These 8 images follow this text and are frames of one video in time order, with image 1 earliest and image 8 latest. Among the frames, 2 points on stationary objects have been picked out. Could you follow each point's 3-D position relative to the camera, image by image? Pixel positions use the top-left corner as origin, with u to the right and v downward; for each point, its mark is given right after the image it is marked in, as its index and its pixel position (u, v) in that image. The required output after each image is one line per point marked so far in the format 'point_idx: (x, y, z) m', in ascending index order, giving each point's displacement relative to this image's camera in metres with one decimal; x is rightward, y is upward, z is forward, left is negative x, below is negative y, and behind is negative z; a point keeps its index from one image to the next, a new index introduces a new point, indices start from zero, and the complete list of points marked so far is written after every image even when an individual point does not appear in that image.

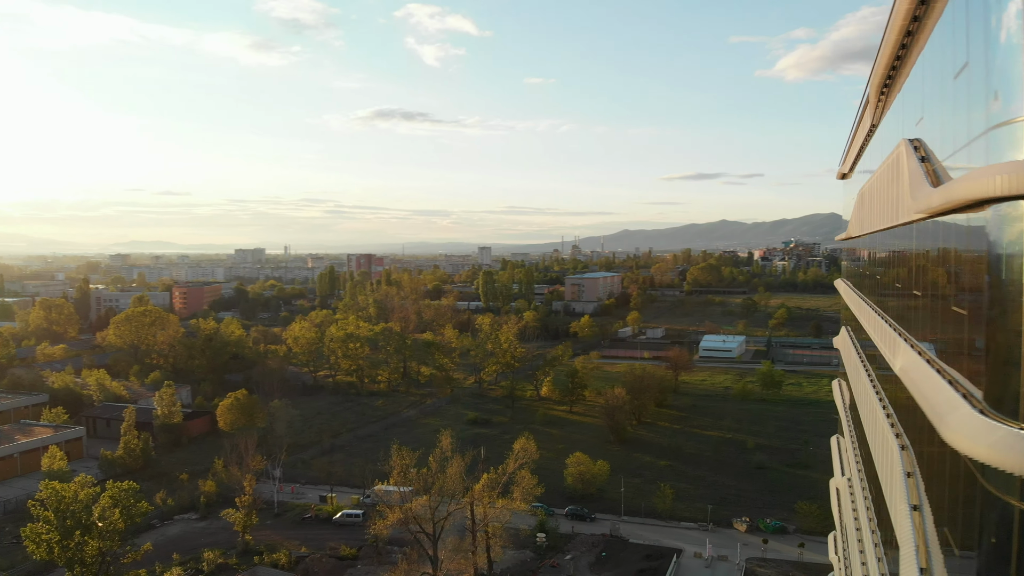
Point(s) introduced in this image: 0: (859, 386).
0: (+4.5, -1.3, +10.8) m
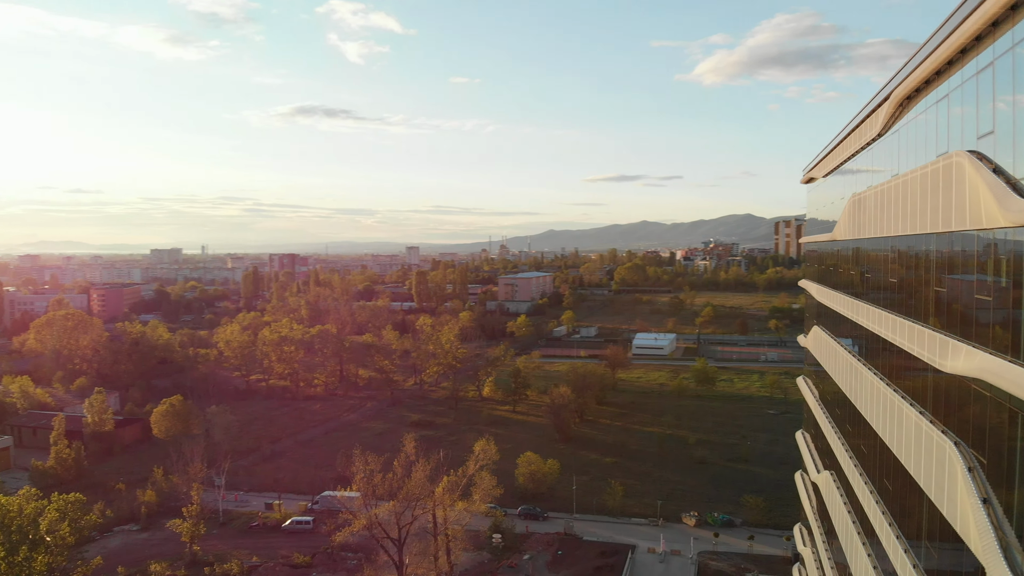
0: (+4.7, -1.3, +11.2) m
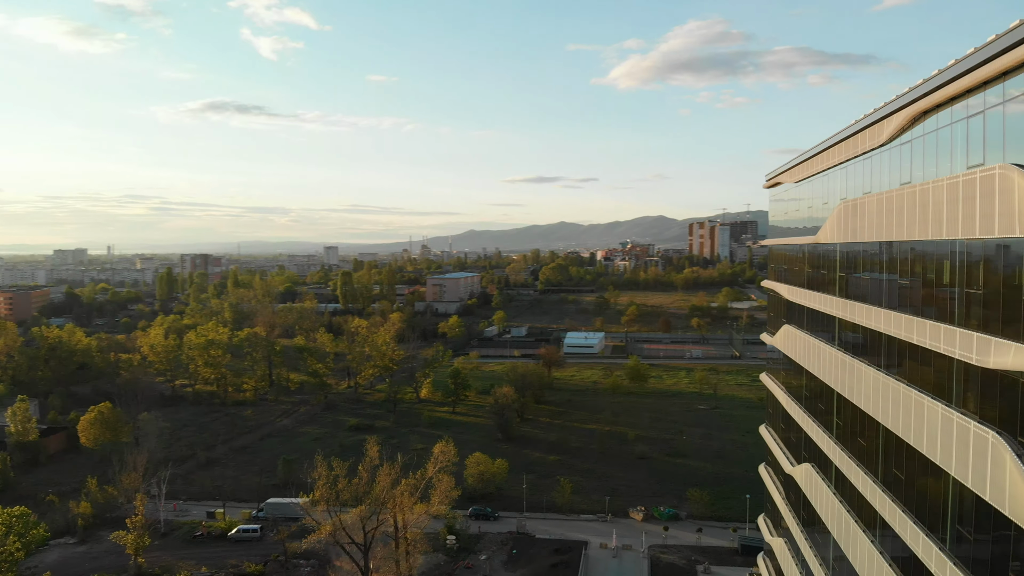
0: (+4.9, -1.3, +11.8) m
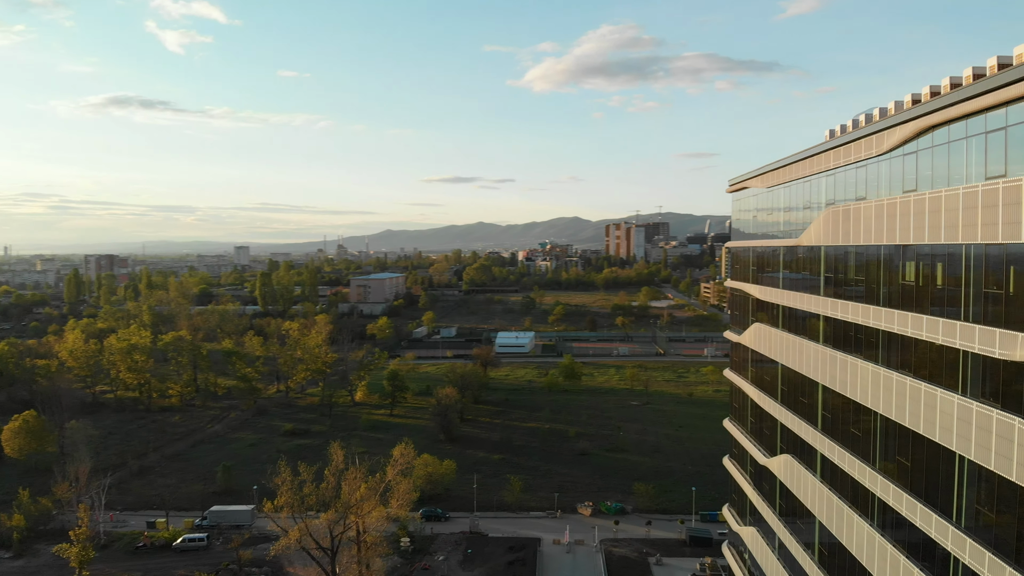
0: (+5.0, -1.3, +12.6) m
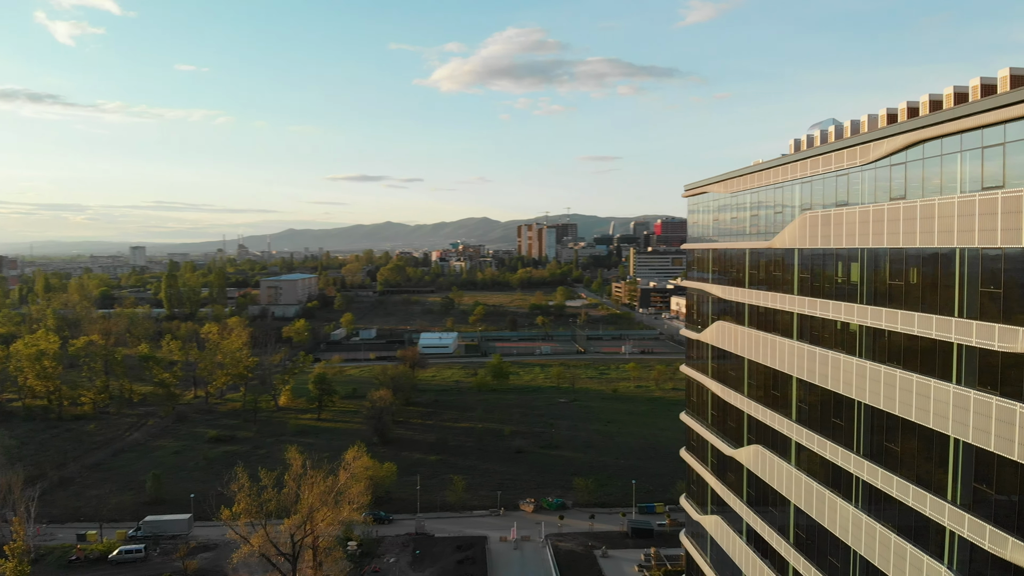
0: (+5.0, -1.3, +13.5) m
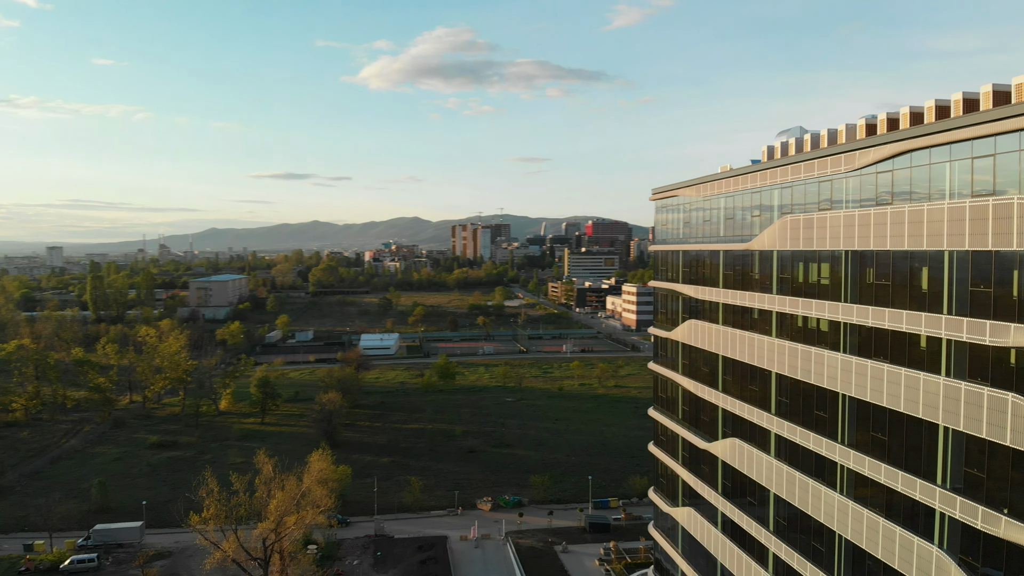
0: (+5.0, -1.3, +14.2) m
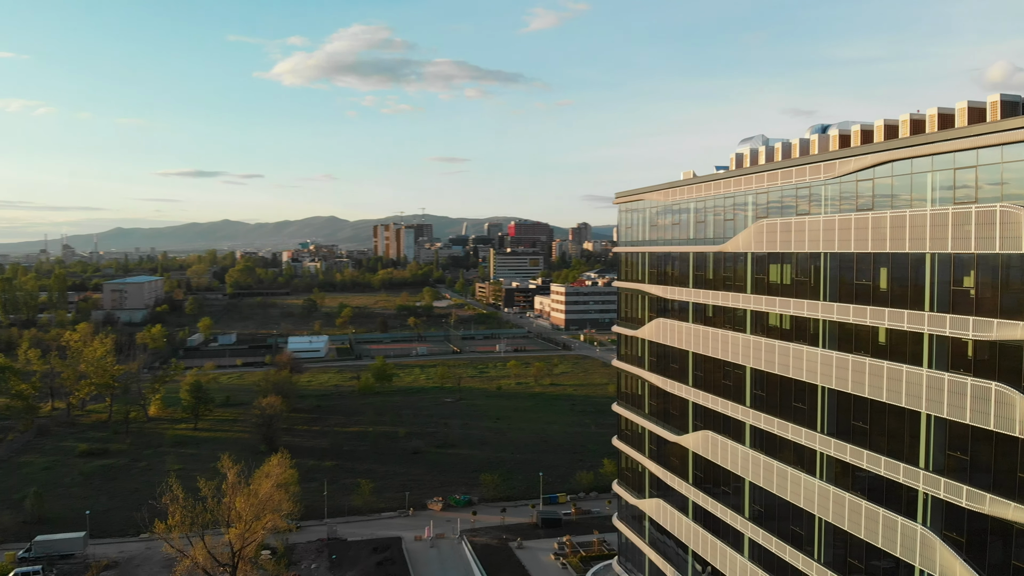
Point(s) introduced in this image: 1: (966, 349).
0: (+4.9, -1.3, +15.1) m
1: (+5.9, -0.8, +11.0) m
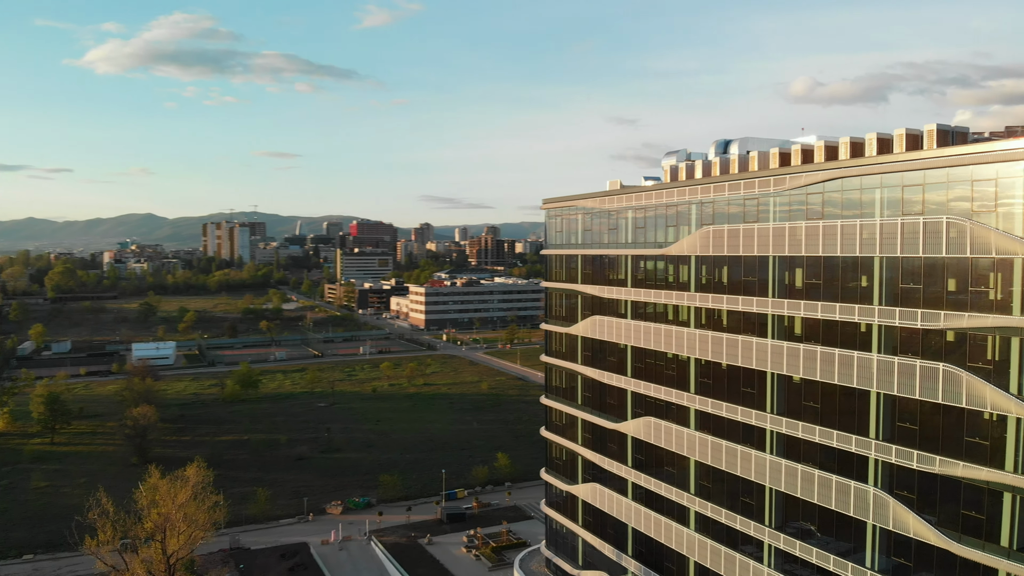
0: (+4.4, -1.3, +17.0) m
1: (+6.2, -0.8, +13.1) m
